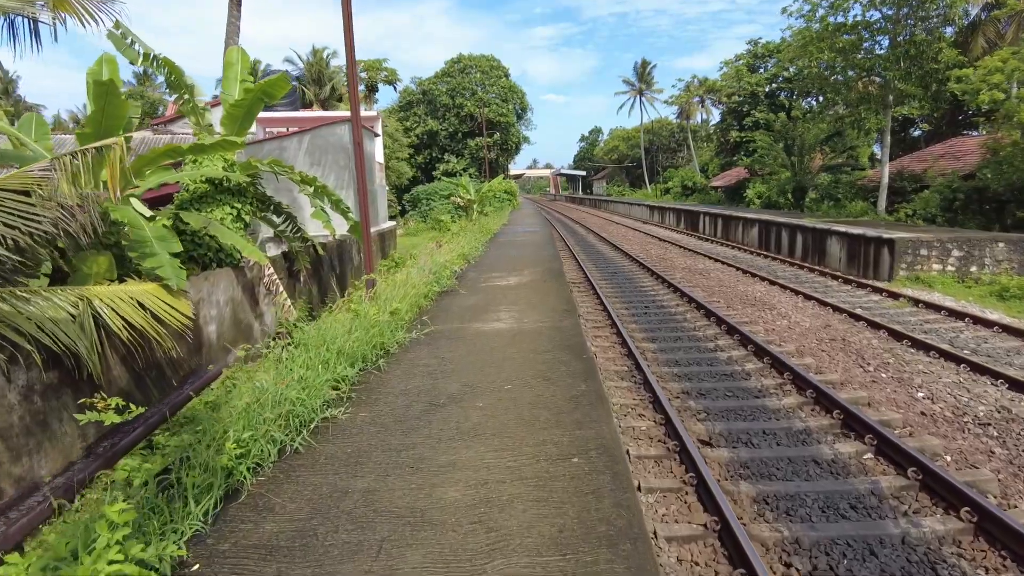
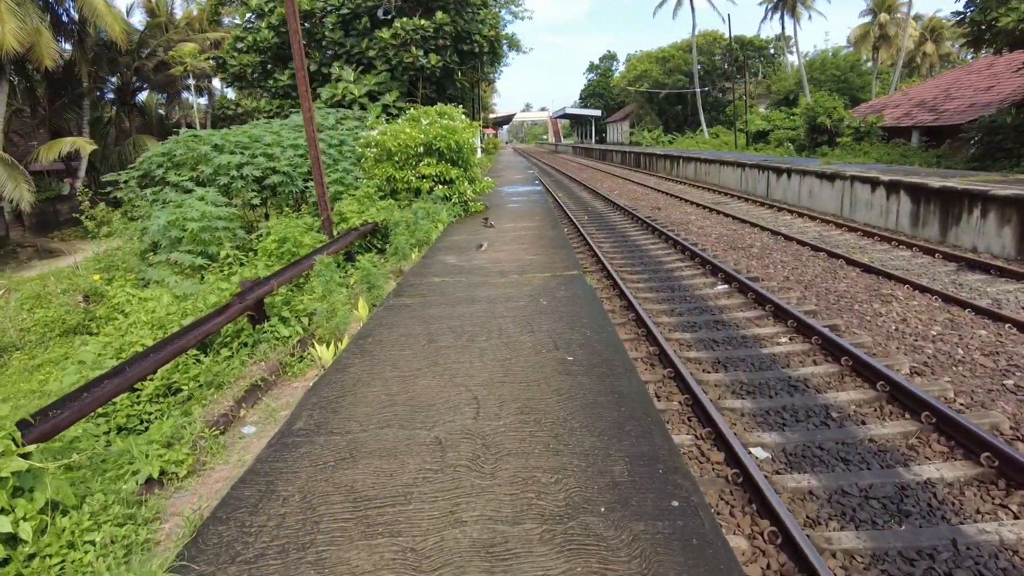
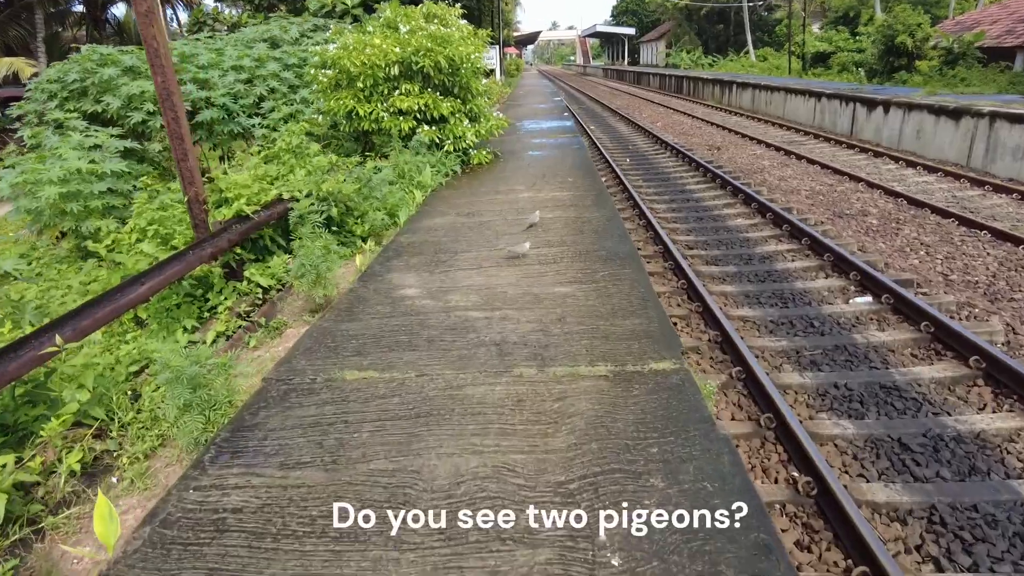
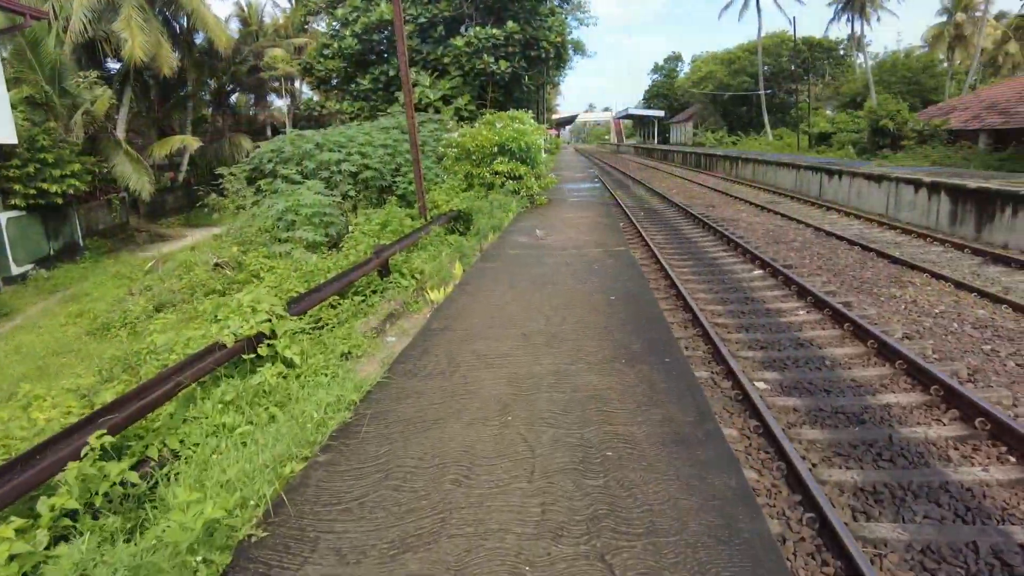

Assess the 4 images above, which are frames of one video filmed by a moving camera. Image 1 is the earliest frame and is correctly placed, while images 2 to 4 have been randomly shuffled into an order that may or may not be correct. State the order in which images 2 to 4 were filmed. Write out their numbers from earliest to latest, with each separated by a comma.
4, 2, 3
